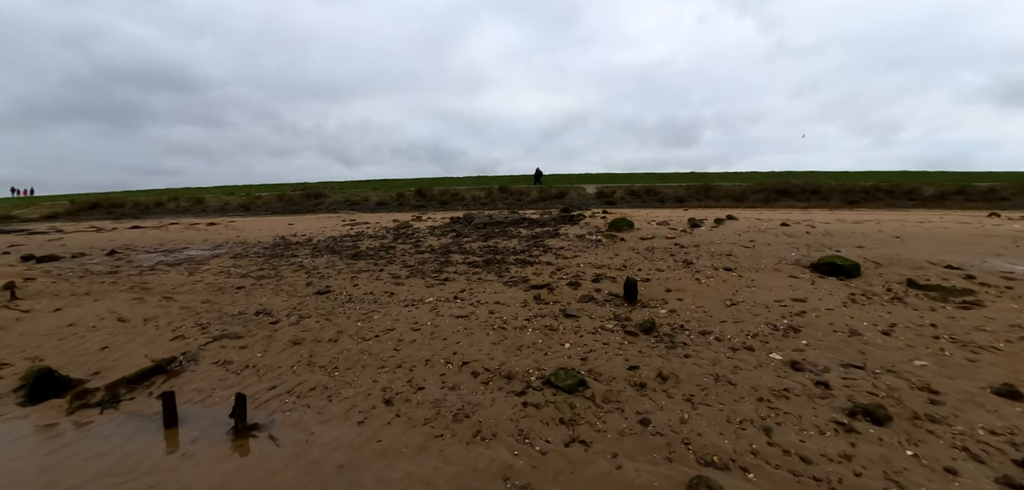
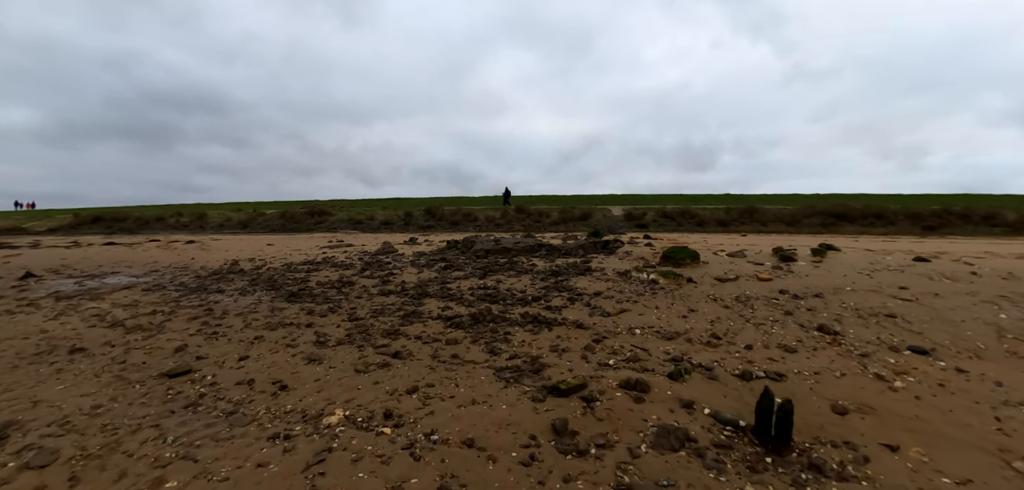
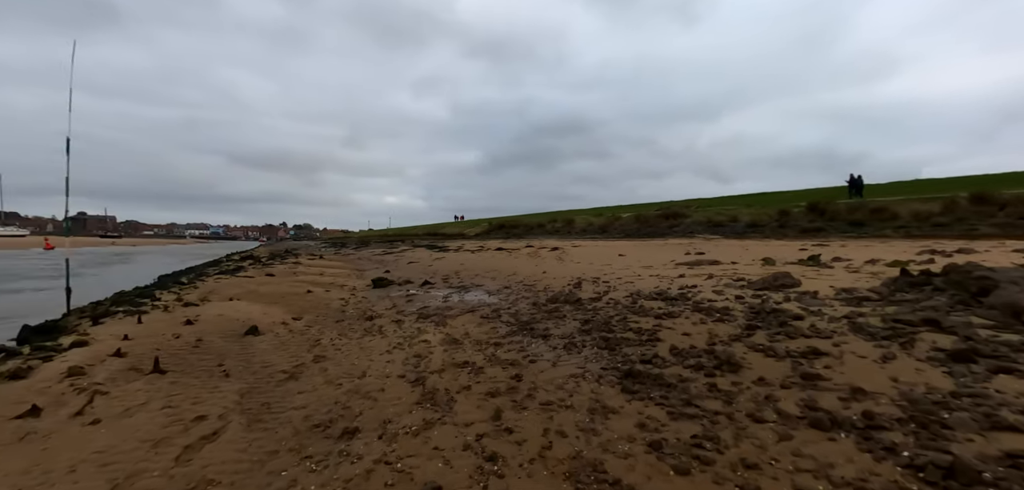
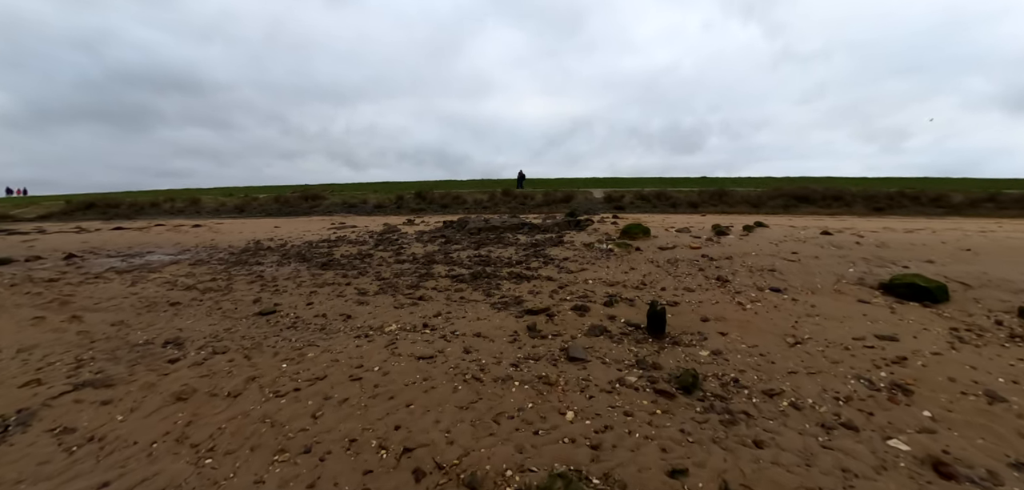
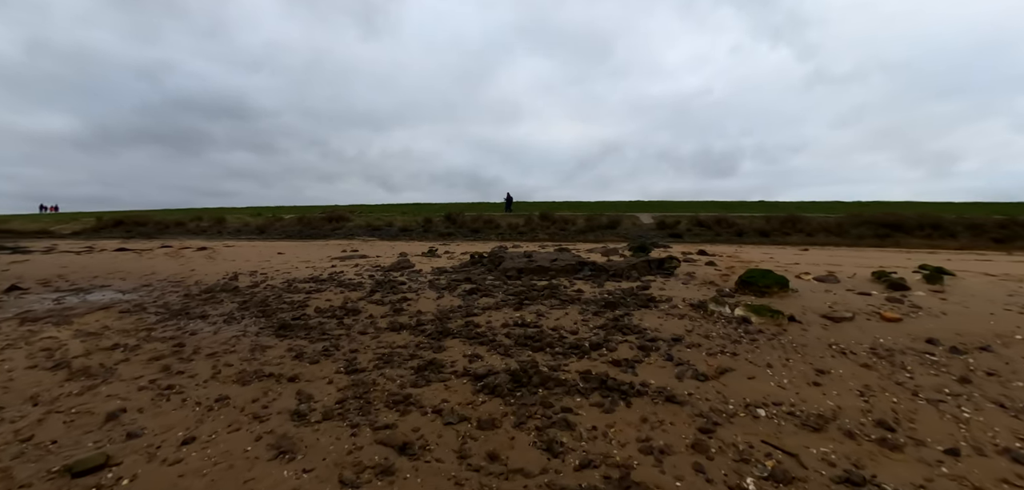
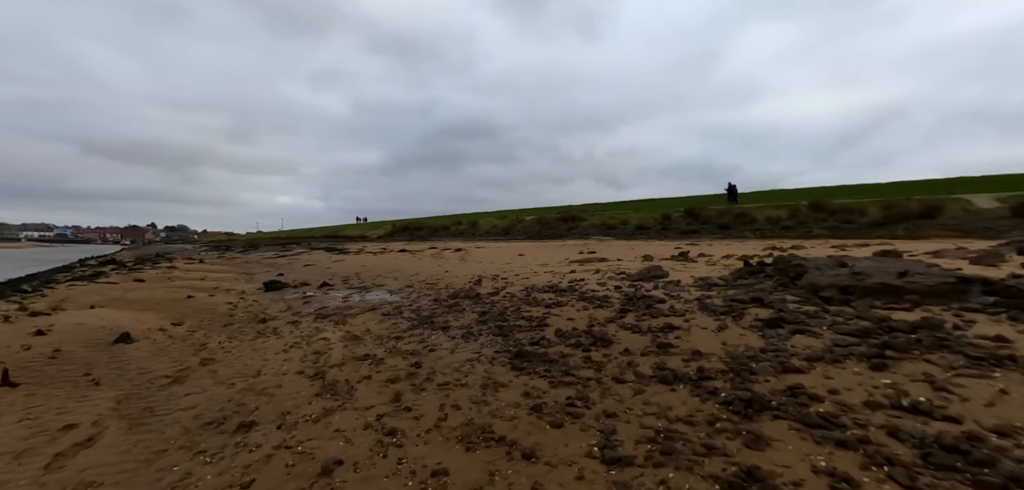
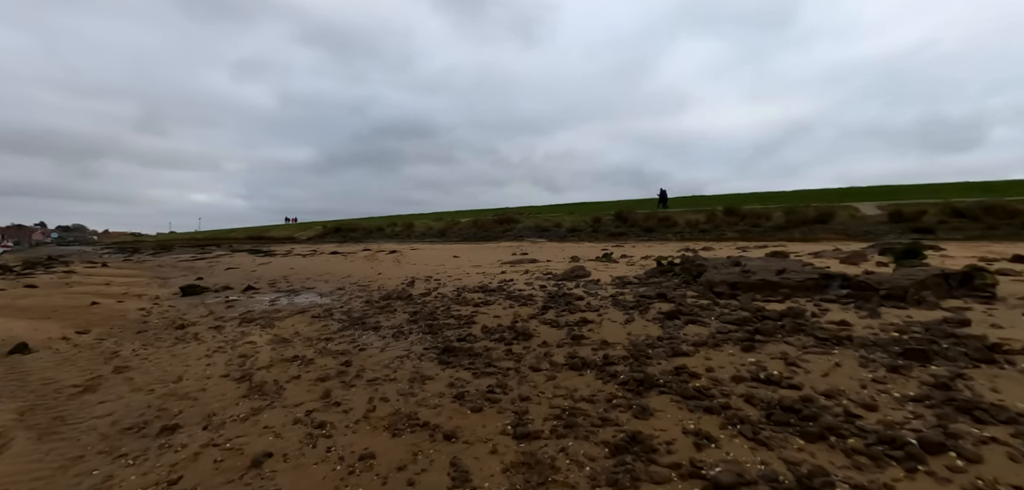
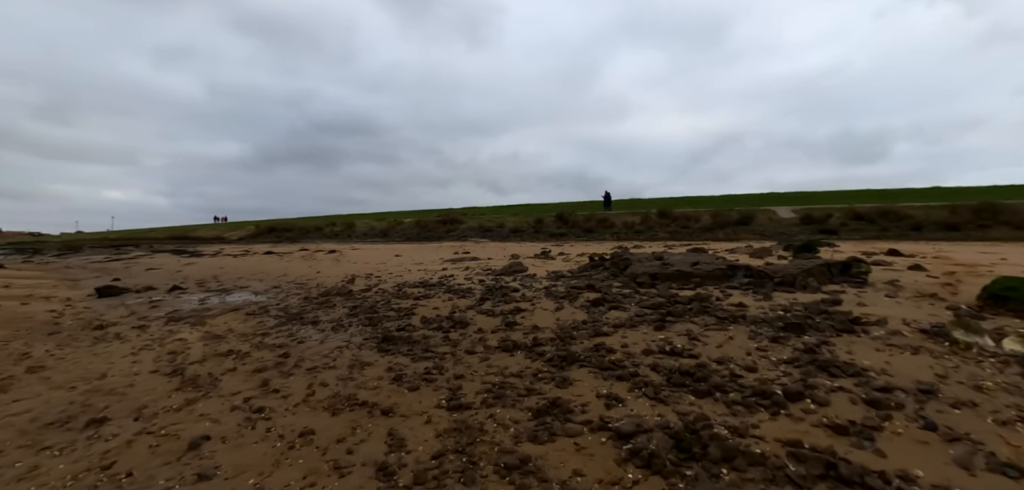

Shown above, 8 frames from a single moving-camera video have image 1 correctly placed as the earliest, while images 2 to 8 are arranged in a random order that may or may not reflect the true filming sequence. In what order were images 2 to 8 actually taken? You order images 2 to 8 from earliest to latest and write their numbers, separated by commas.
4, 2, 5, 8, 7, 6, 3
